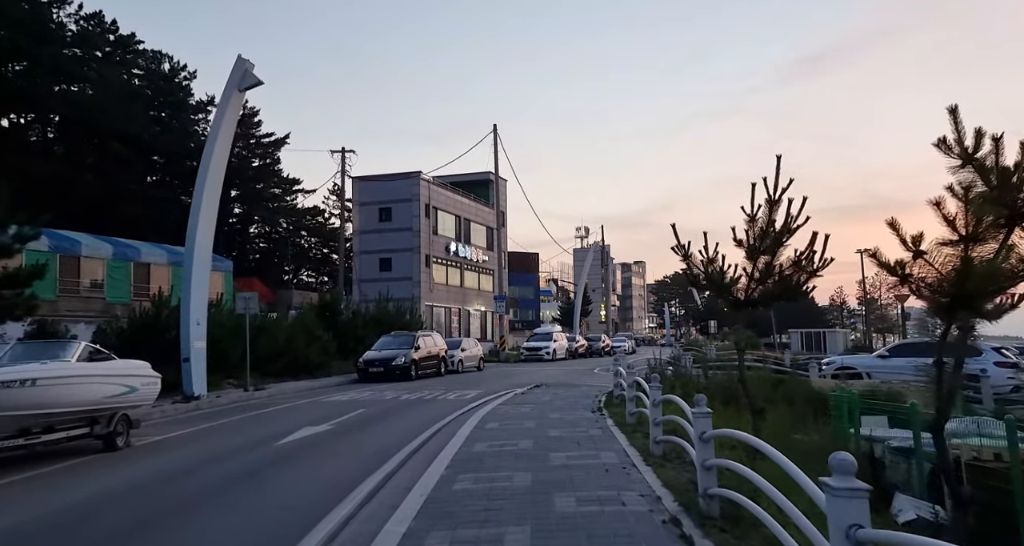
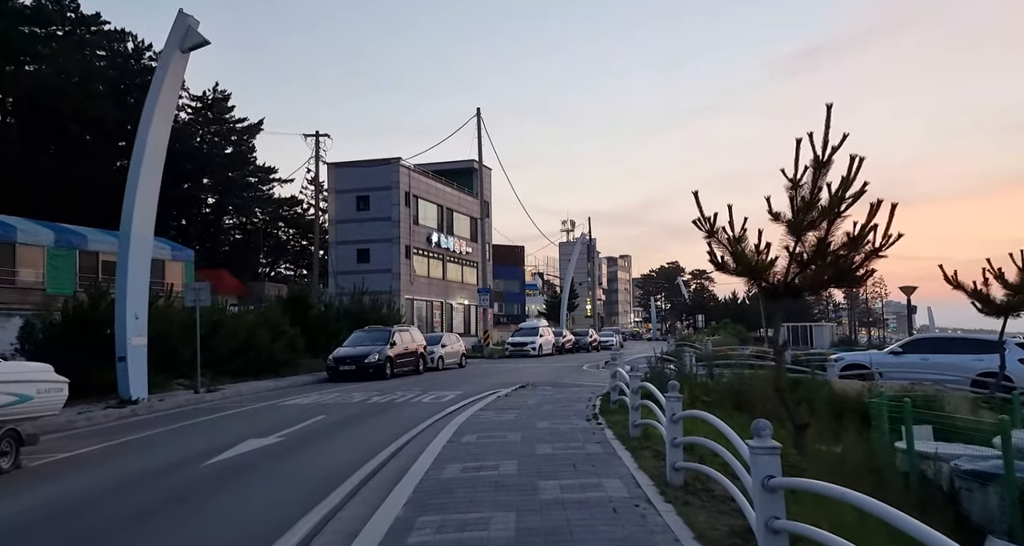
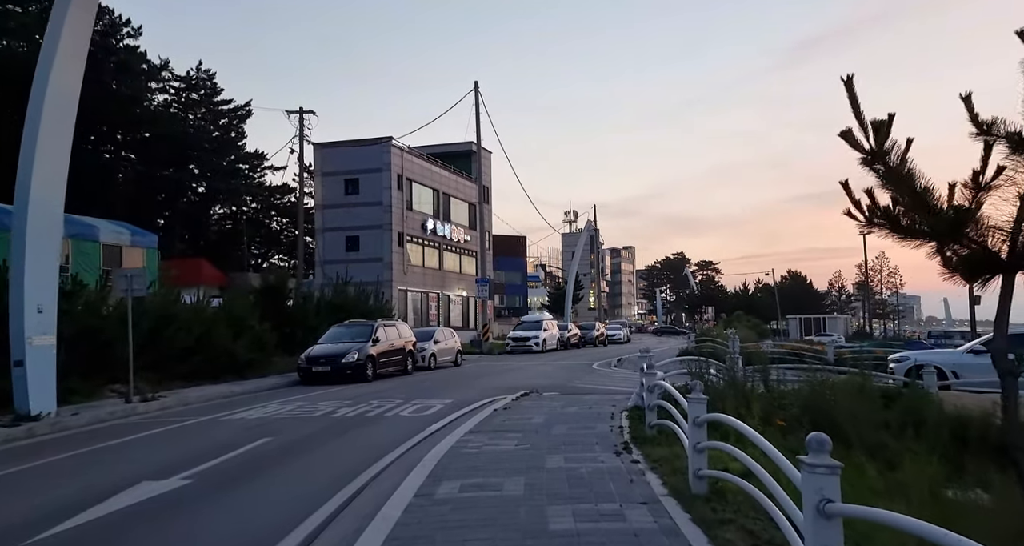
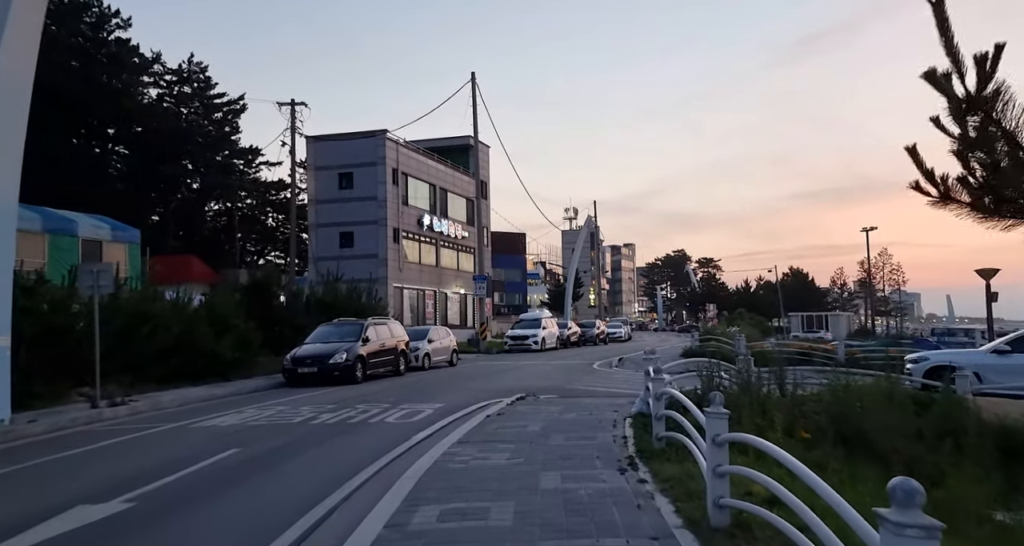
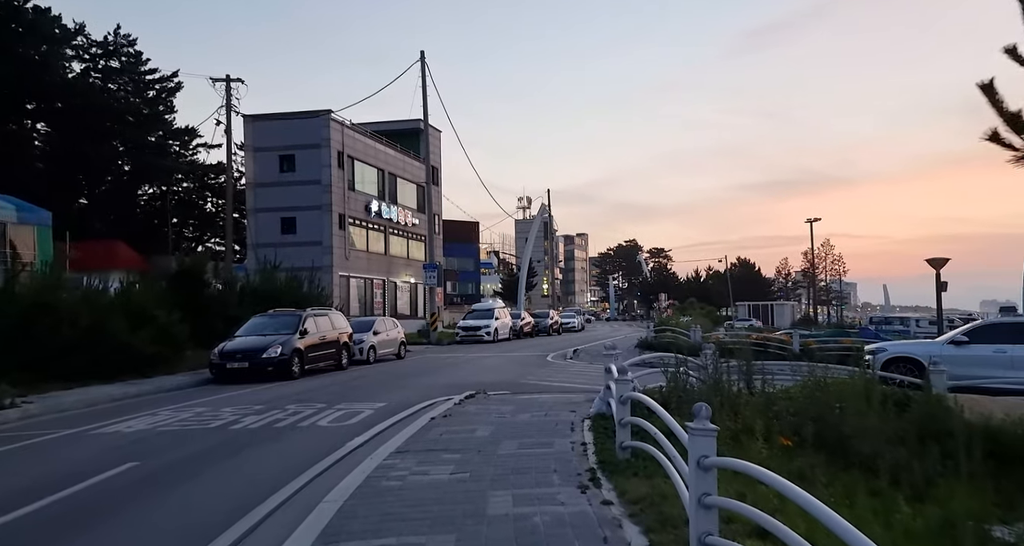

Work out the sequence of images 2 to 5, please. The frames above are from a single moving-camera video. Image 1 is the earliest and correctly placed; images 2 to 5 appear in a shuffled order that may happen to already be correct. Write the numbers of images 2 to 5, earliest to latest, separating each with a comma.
2, 3, 4, 5
